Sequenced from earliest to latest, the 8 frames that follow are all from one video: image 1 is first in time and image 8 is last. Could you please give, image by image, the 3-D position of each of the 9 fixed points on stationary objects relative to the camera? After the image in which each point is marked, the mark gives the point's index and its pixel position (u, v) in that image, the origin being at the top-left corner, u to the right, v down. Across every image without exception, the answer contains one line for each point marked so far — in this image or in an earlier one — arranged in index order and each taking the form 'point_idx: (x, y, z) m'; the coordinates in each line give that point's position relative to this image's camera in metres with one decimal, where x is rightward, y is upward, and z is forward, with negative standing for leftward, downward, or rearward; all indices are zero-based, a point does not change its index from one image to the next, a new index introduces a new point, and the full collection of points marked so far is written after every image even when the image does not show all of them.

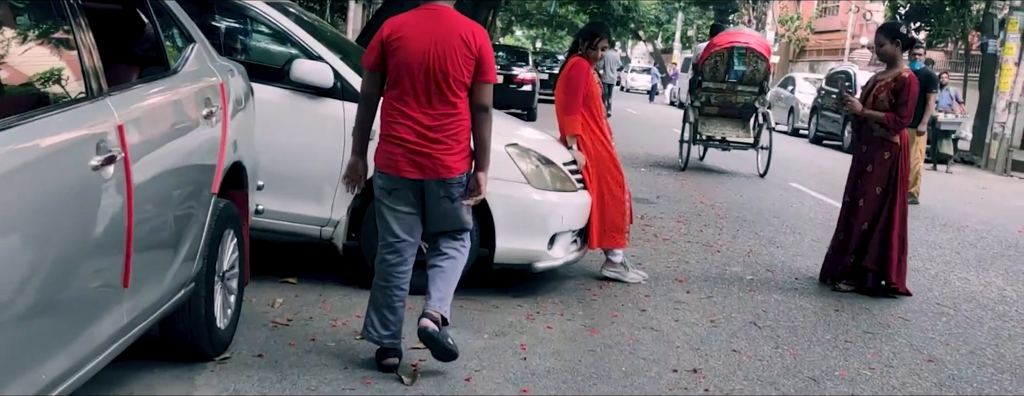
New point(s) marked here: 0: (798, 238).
0: (+2.3, -0.3, +8.6) m
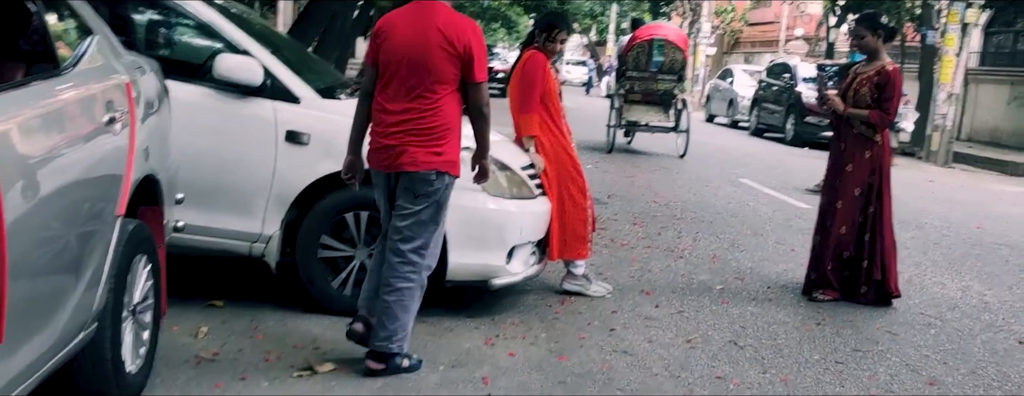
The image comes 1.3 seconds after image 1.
0: (+1.9, -0.3, +8.1) m
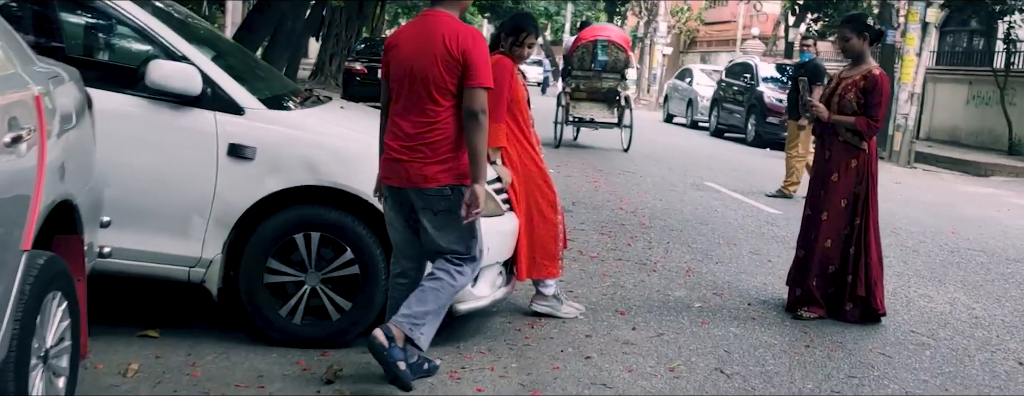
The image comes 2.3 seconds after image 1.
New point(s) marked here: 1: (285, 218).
0: (+1.6, -0.4, +7.7) m
1: (-1.0, -0.1, +4.6) m
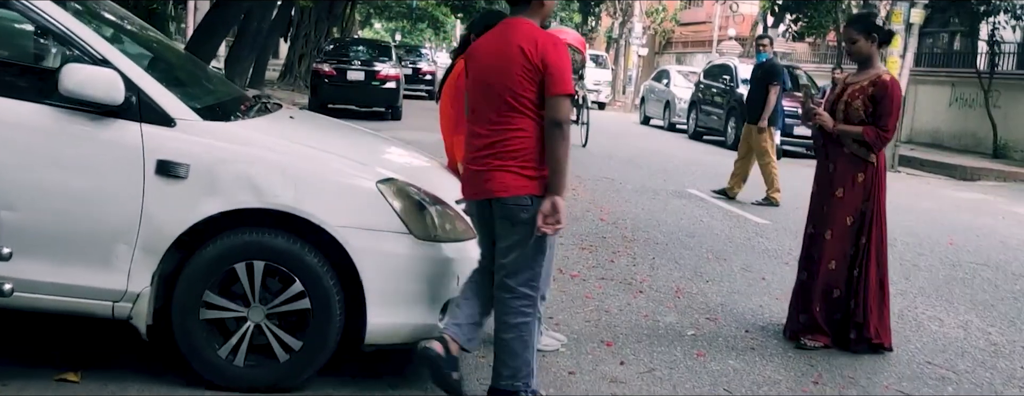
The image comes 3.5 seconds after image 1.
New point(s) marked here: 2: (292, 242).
0: (+1.4, -0.5, +7.2) m
1: (-1.1, -0.2, +4.0) m
2: (-0.8, -0.2, +4.0) m
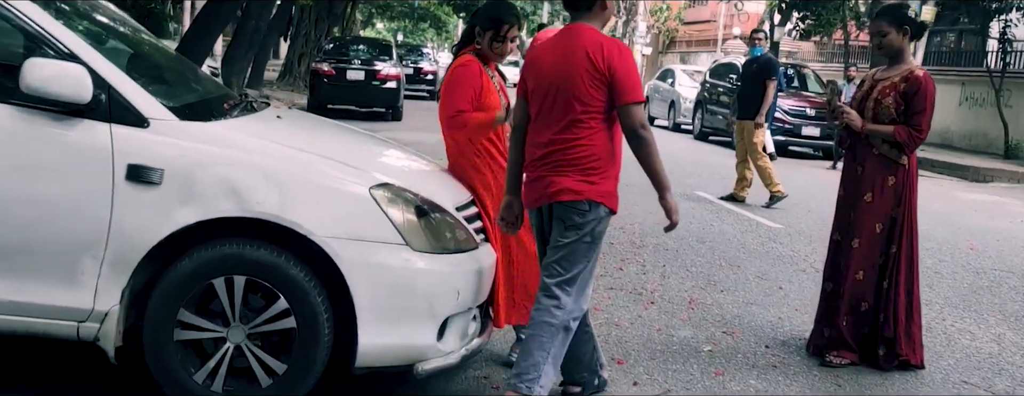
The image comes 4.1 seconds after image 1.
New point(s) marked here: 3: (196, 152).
0: (+1.4, -0.5, +6.9) m
1: (-1.0, -0.2, +3.6) m
2: (-0.8, -0.2, +3.6) m
3: (-1.1, +0.2, +3.6) m
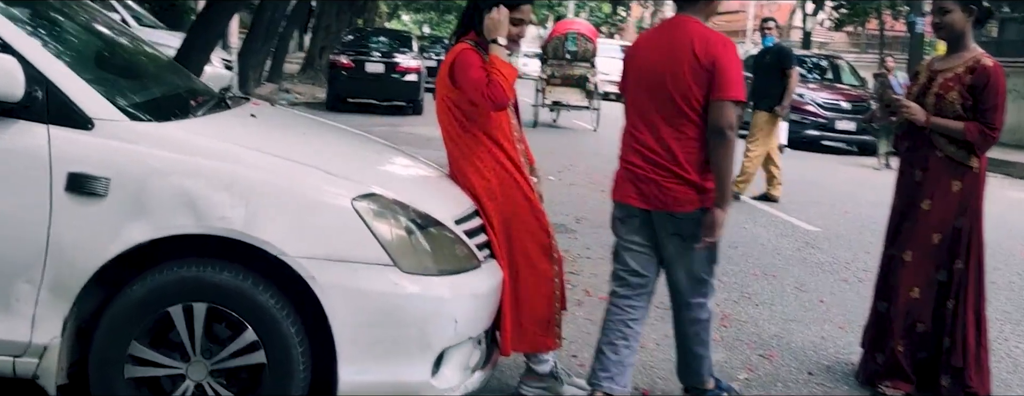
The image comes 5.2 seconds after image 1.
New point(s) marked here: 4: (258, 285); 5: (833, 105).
0: (+1.5, -0.5, +6.3) m
1: (-1.0, -0.2, +3.1) m
2: (-0.8, -0.2, +3.1) m
3: (-1.1, +0.1, +3.1) m
4: (-0.7, -0.3, +3.1) m
5: (+4.6, +1.3, +15.3) m
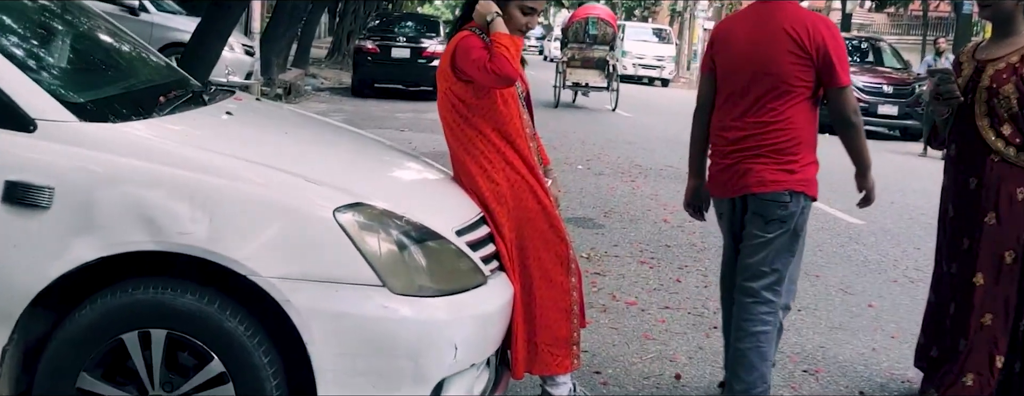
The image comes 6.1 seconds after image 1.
0: (+1.7, -0.5, +5.8) m
1: (-1.0, -0.3, +2.7) m
2: (-0.8, -0.3, +2.7) m
3: (-1.0, +0.1, +2.7) m
4: (-0.7, -0.3, +2.7) m
5: (+4.9, +1.5, +14.7) m
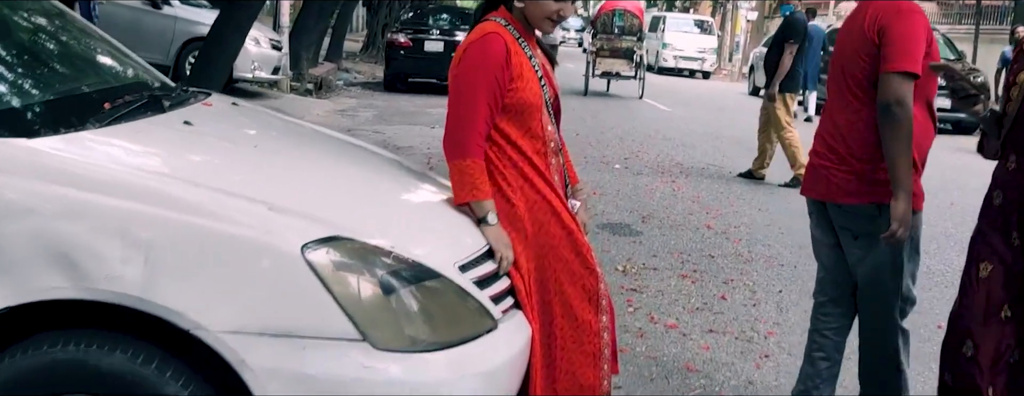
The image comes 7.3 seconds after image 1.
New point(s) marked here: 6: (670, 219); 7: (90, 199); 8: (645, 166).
0: (+1.8, -0.5, +5.2) m
1: (-1.0, -0.3, +2.2) m
2: (-0.8, -0.3, +2.2) m
3: (-1.0, 0.0, +2.2) m
4: (-0.7, -0.4, +2.2) m
5: (+5.4, +1.5, +13.9) m
6: (+1.1, -0.1, +7.4) m
7: (-0.9, 0.0, +2.2) m
8: (+1.2, +0.3, +9.9) m
